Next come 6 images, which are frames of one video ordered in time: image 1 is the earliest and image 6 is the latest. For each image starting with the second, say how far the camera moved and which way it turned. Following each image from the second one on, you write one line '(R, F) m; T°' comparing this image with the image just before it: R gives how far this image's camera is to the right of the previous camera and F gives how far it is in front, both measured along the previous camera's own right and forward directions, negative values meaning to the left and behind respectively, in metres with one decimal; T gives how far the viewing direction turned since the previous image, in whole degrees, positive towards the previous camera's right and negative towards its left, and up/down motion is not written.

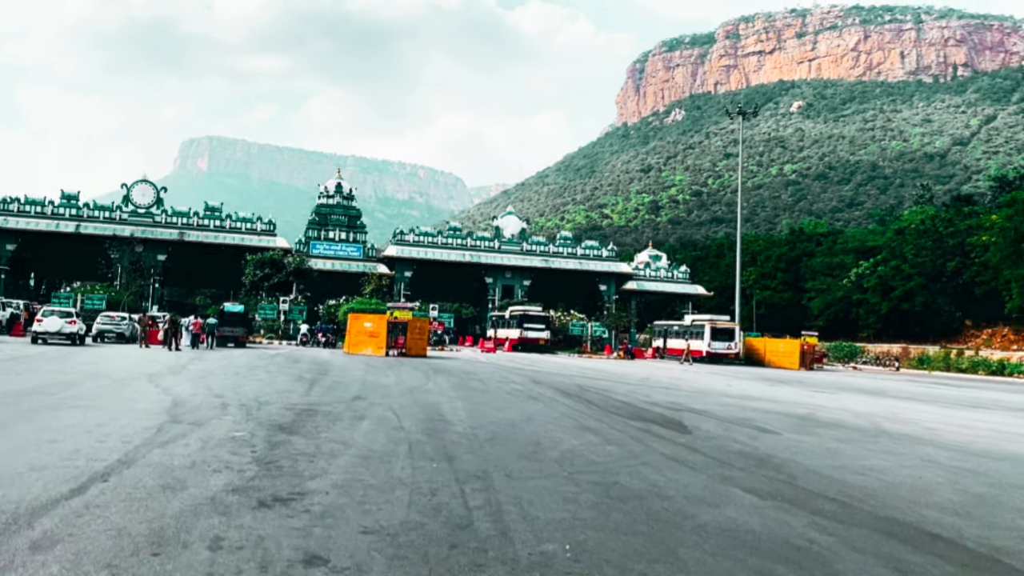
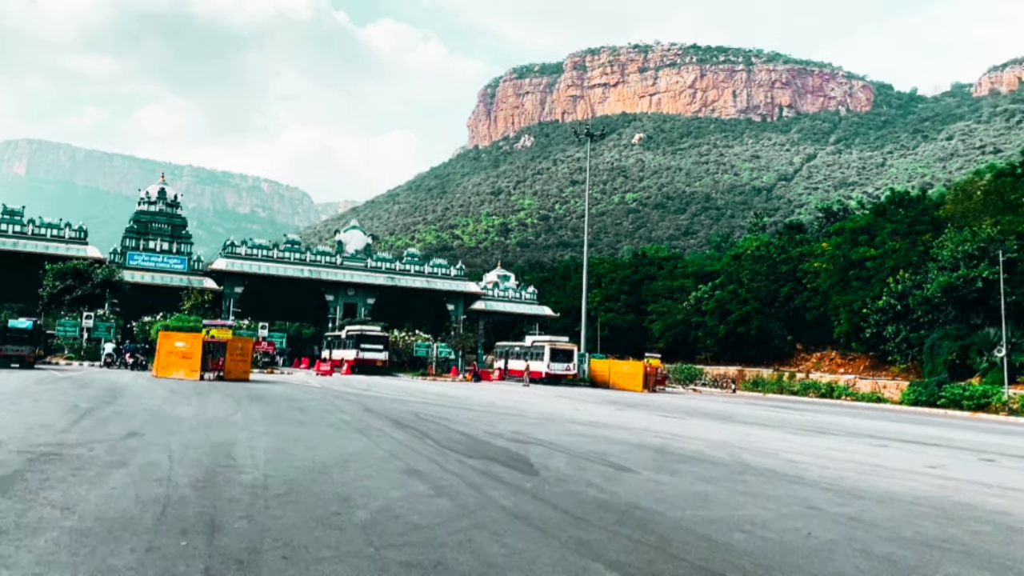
(+0.5, +2.5) m; +11°
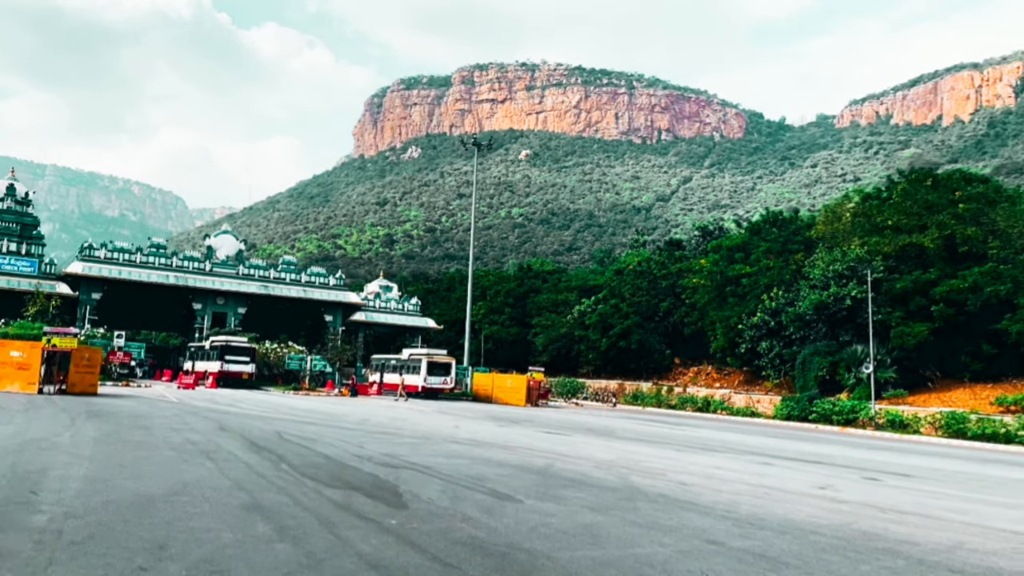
(+0.2, +1.3) m; +9°
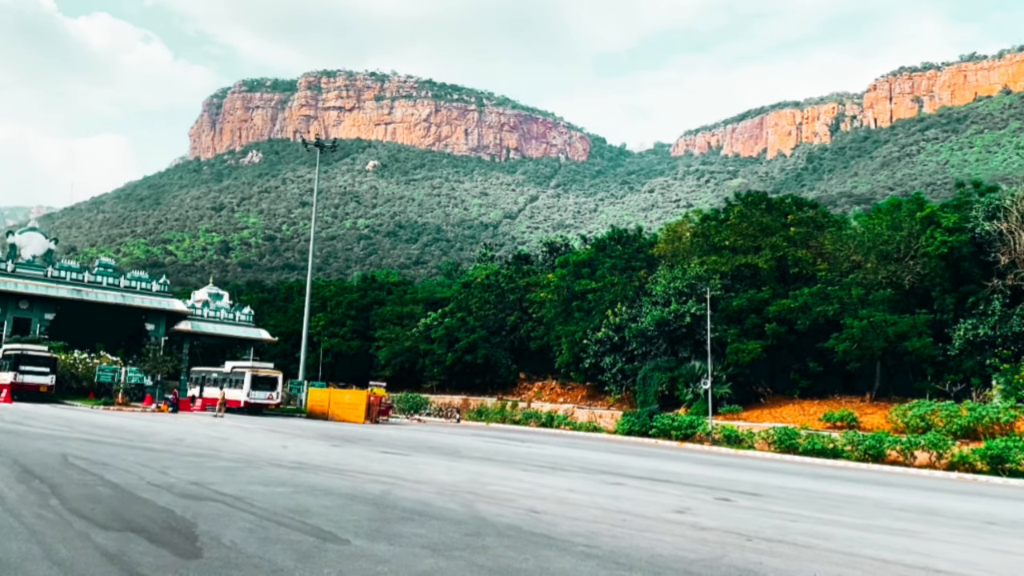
(+0.1, +1.4) m; +12°
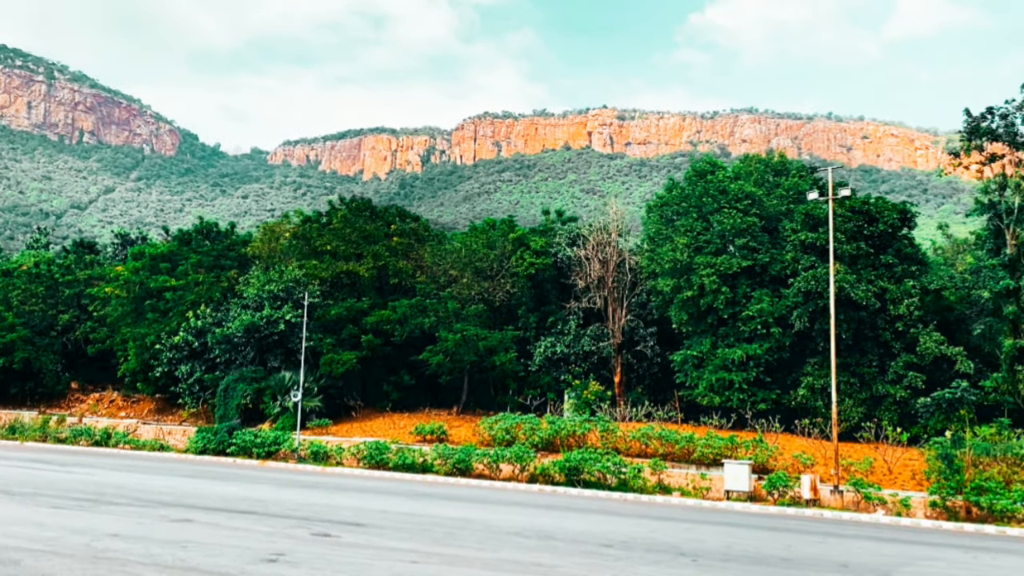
(+0.2, +2.2) m; +31°
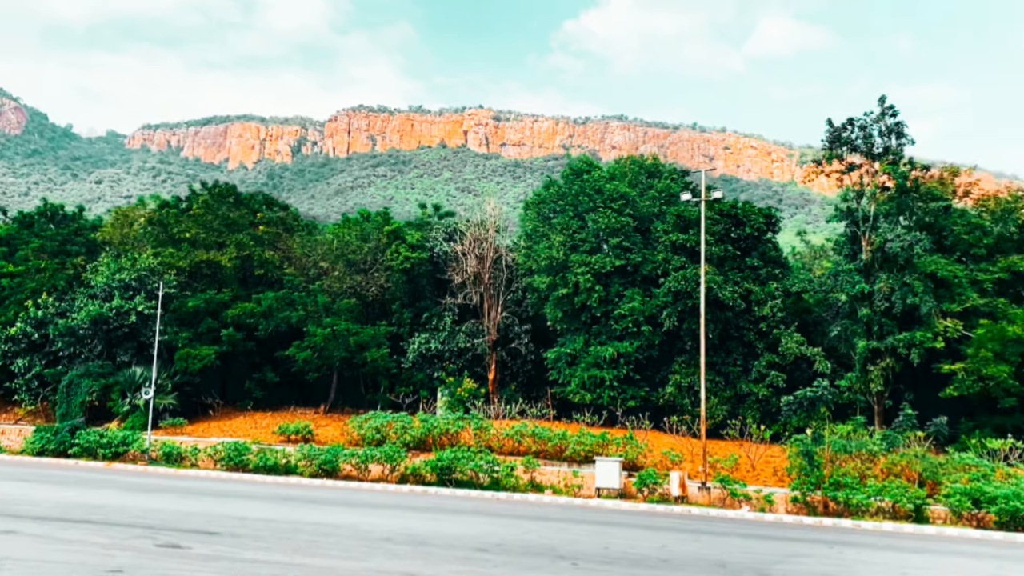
(0.0, +0.4) m; +10°
